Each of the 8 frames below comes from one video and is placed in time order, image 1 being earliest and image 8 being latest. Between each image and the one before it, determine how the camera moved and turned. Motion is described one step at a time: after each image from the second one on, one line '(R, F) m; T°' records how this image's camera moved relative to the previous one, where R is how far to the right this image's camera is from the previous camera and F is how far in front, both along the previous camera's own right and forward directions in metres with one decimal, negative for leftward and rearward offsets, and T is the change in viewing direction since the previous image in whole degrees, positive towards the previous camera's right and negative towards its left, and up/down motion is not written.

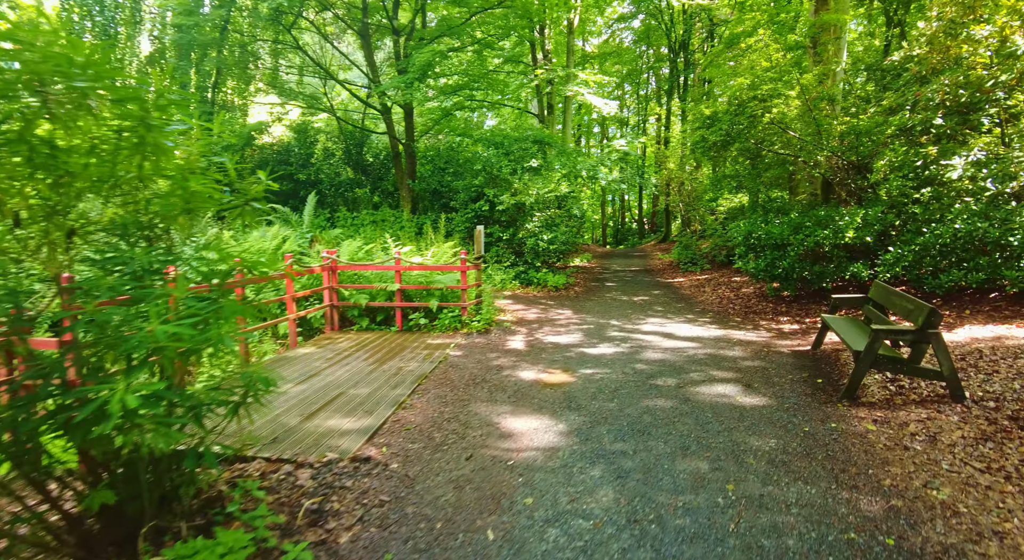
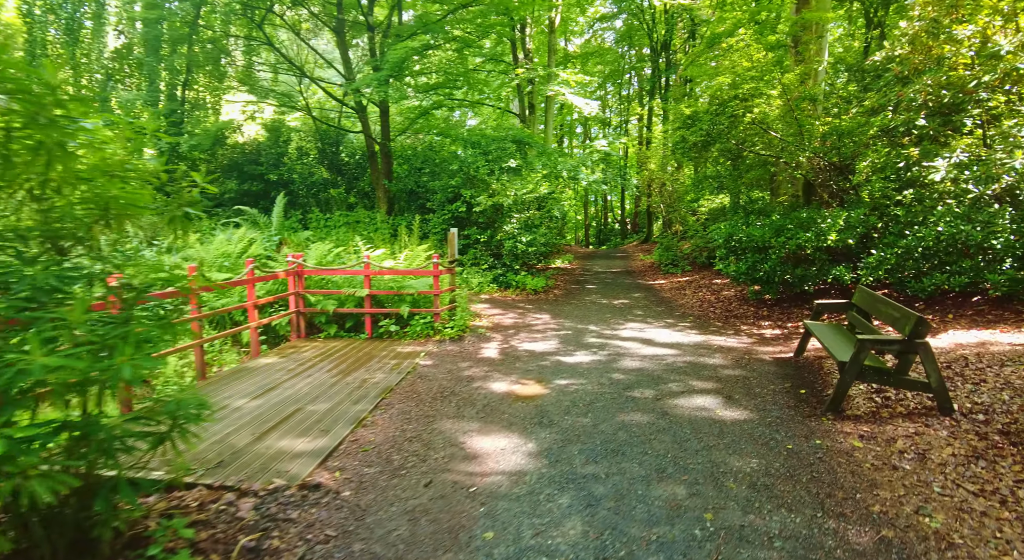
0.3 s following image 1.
(+0.2, +0.3) m; +2°
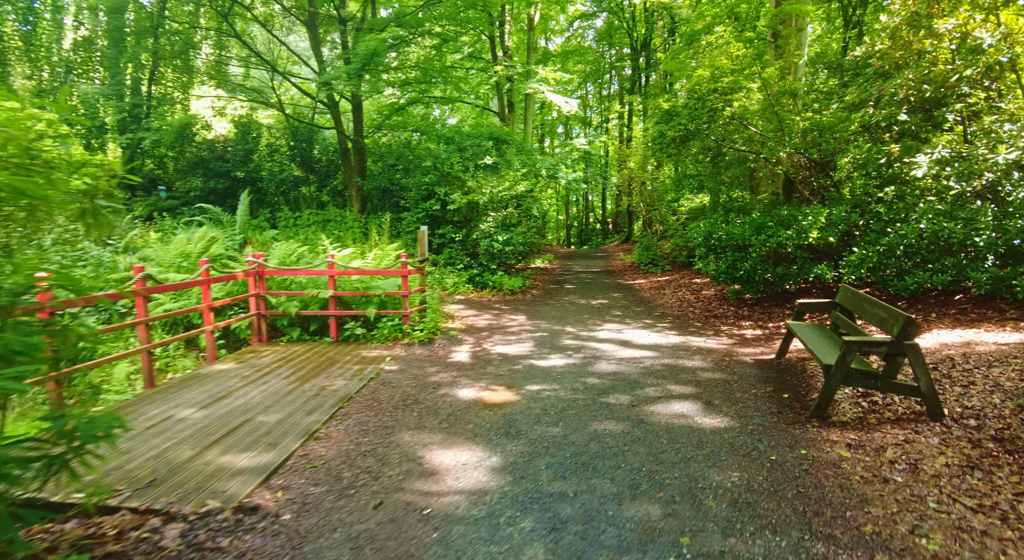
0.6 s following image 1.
(+0.2, +0.3) m; +2°
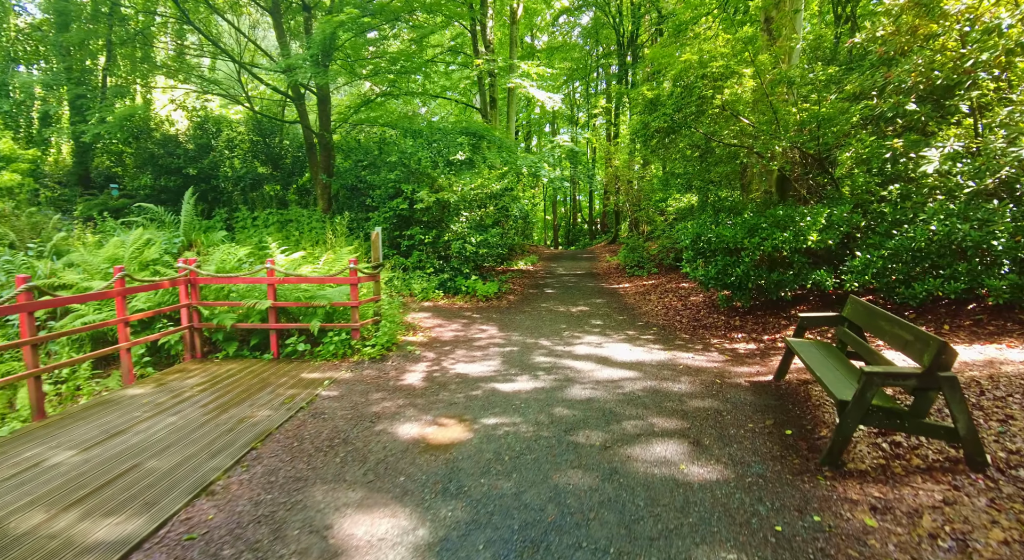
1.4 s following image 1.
(+0.3, +0.8) m; +1°
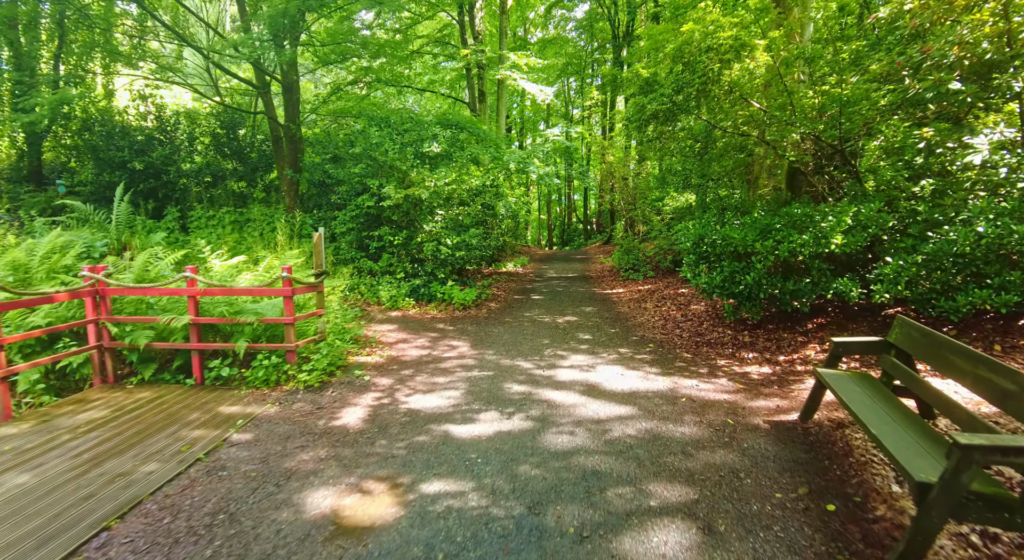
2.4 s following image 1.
(+0.3, +1.1) m; 0°
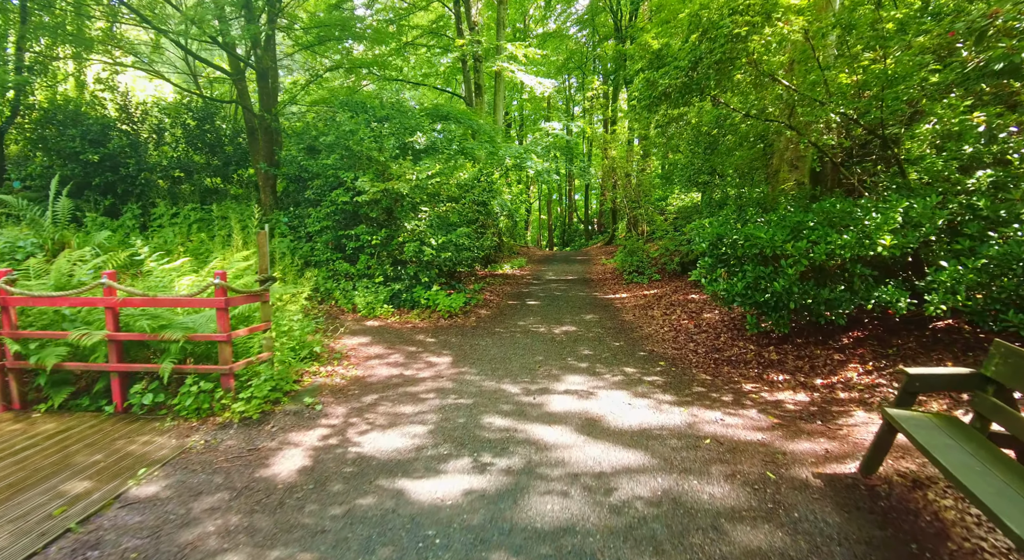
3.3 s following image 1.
(+0.2, +1.0) m; 0°
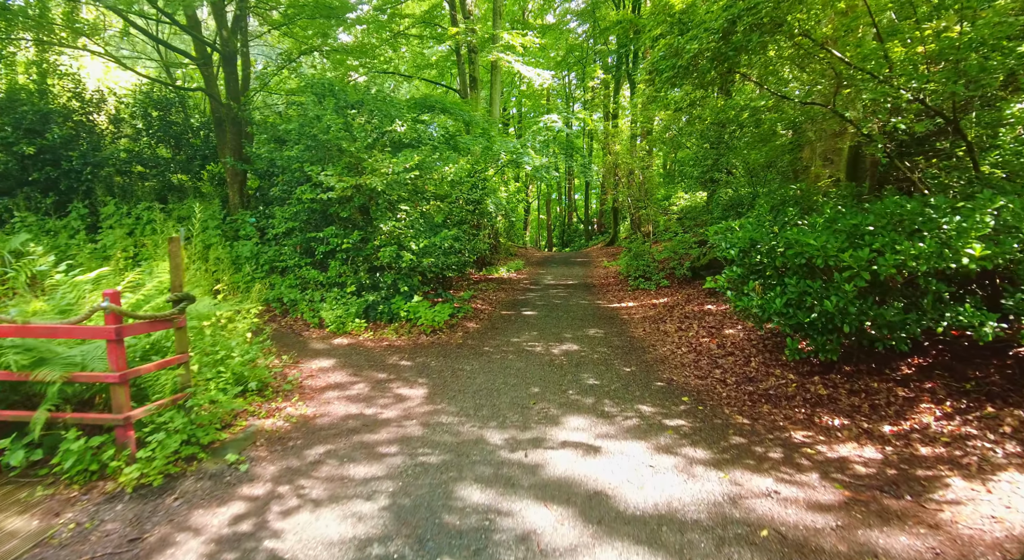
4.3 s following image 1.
(+0.1, +1.1) m; 0°
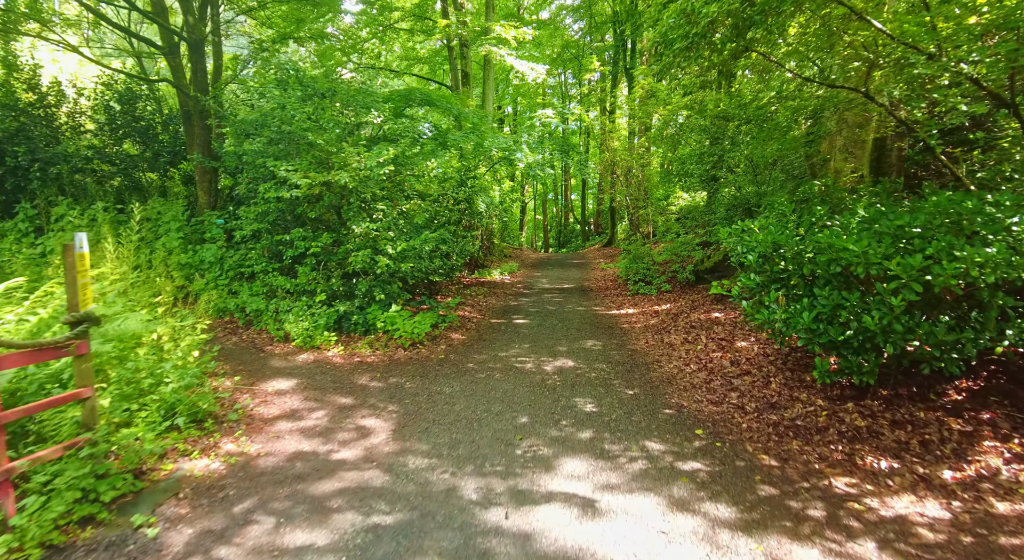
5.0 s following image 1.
(+0.1, +0.7) m; 0°
